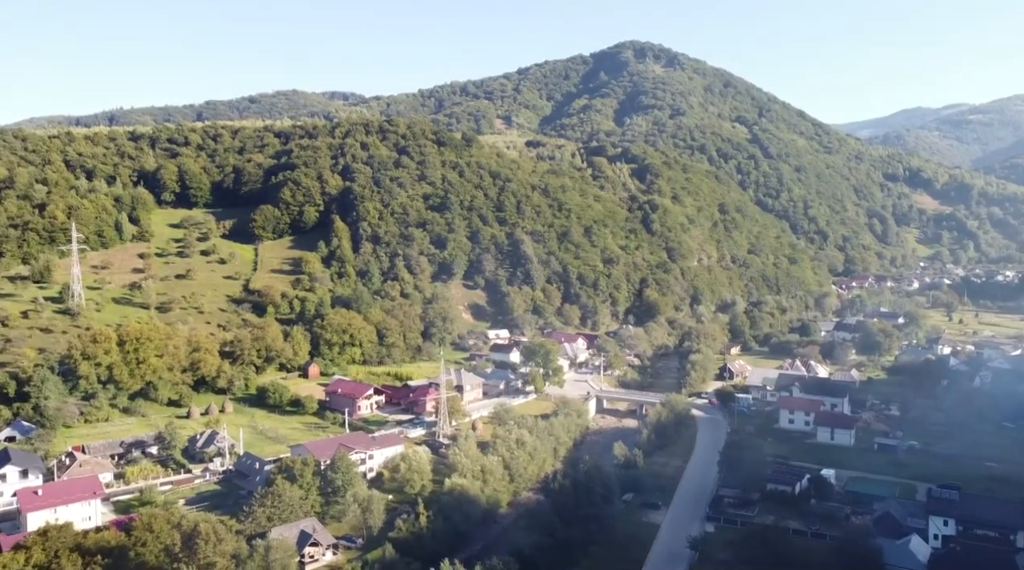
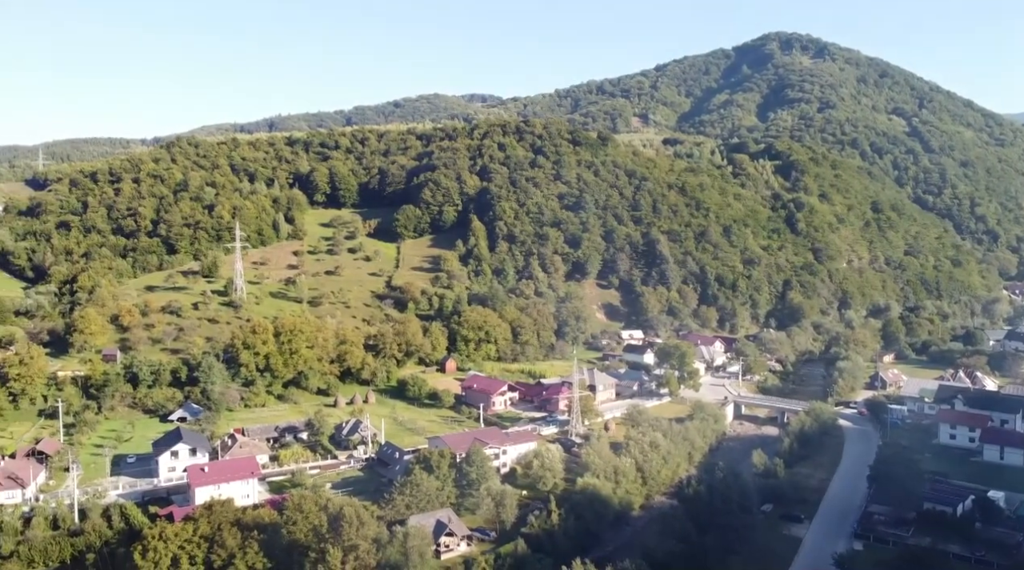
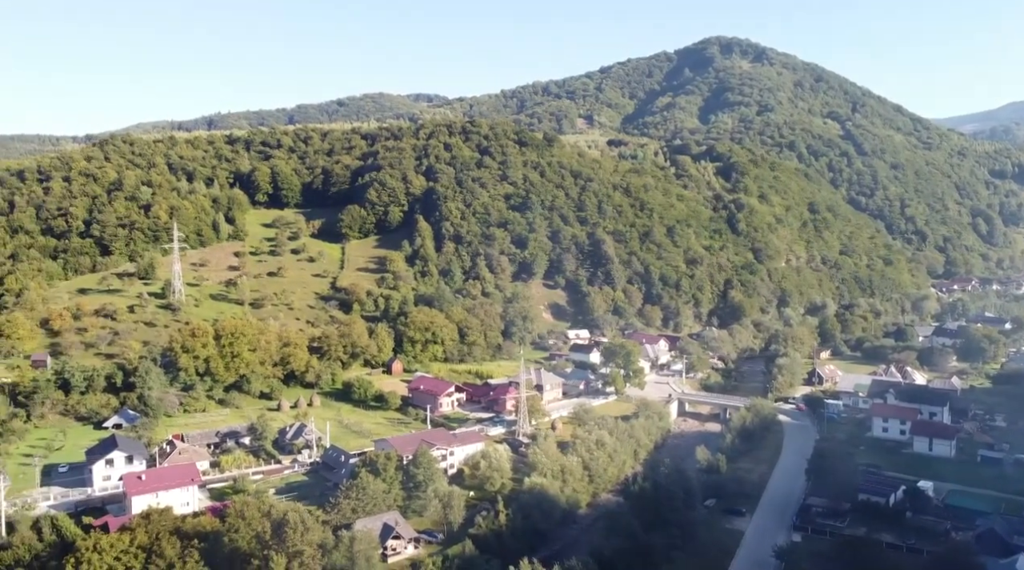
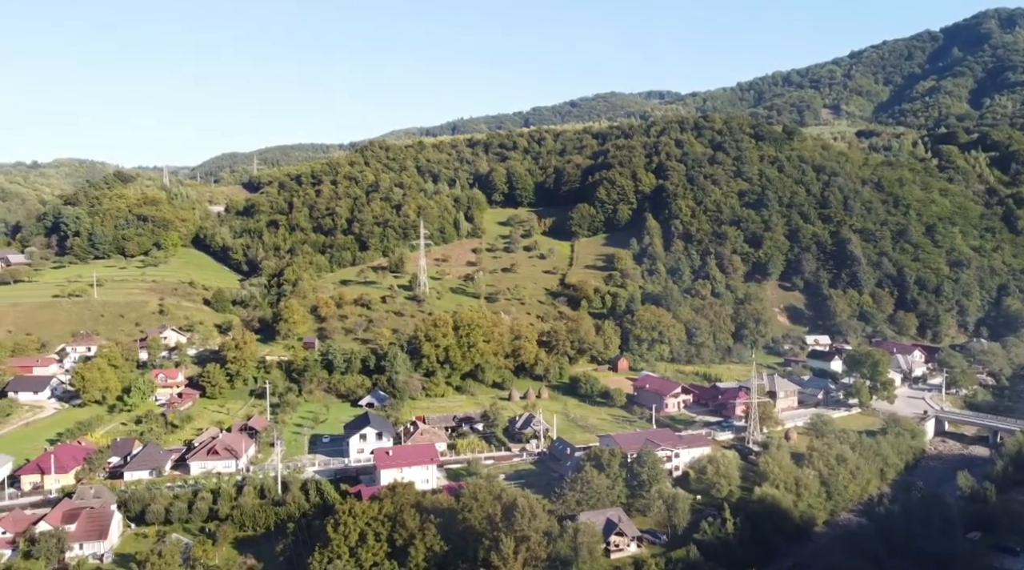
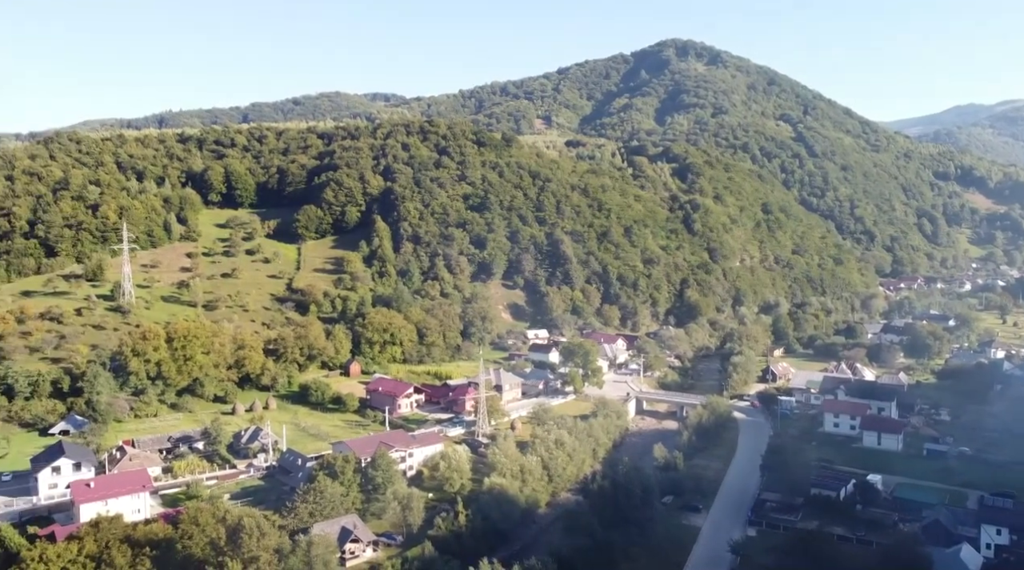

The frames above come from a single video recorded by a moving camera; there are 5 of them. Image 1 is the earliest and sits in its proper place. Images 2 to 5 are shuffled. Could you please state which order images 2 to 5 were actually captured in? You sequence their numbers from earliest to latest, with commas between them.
5, 3, 2, 4
